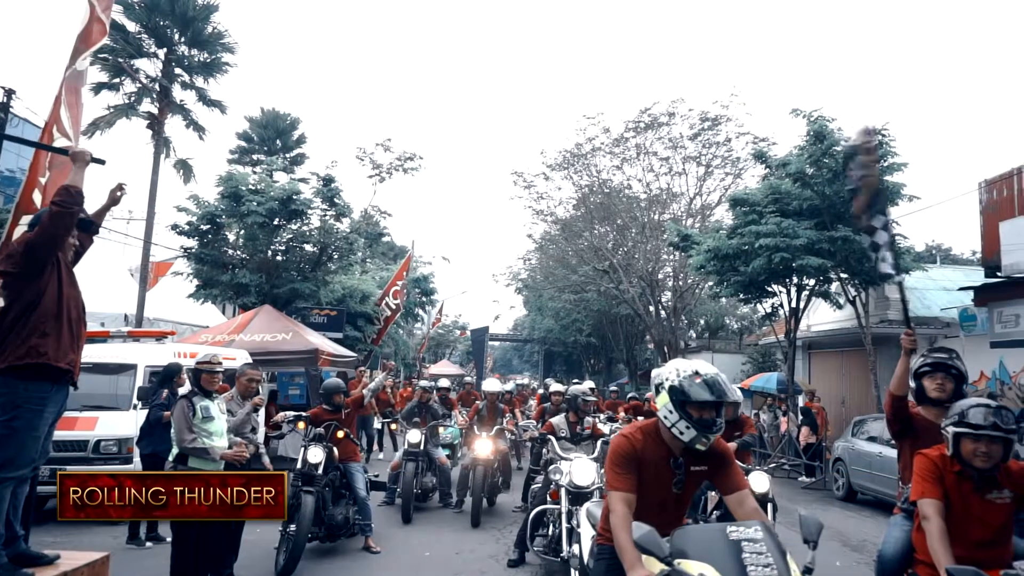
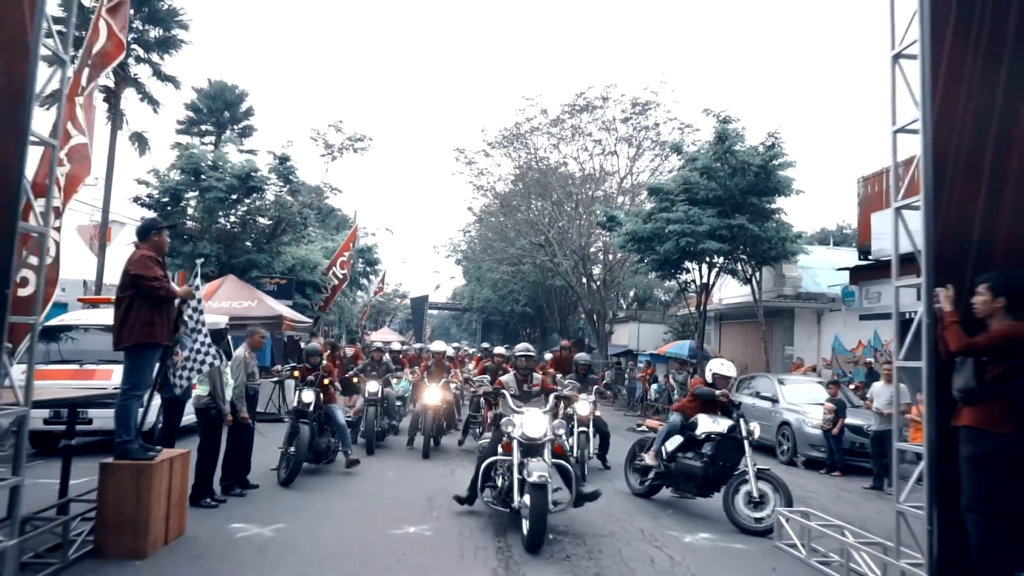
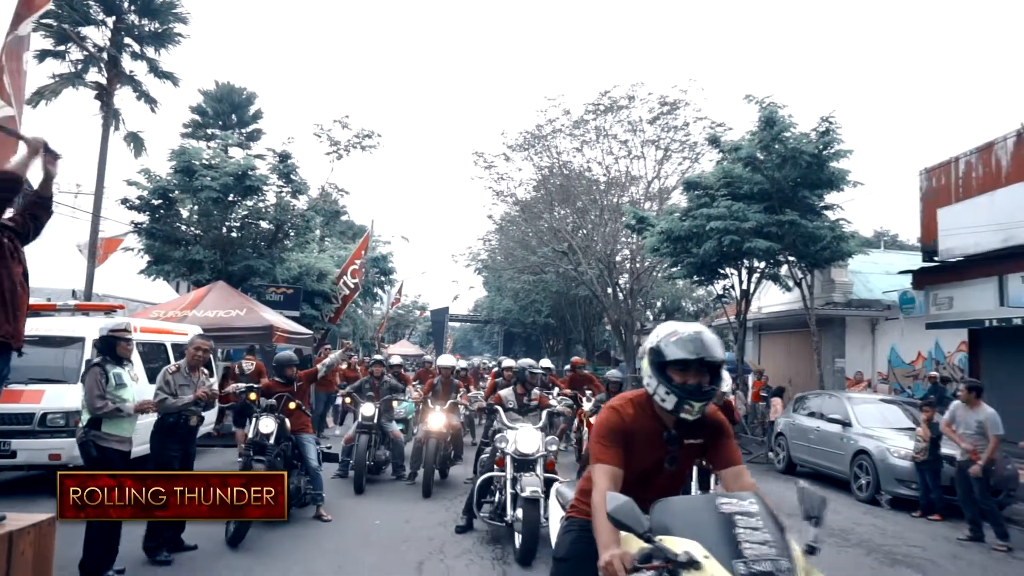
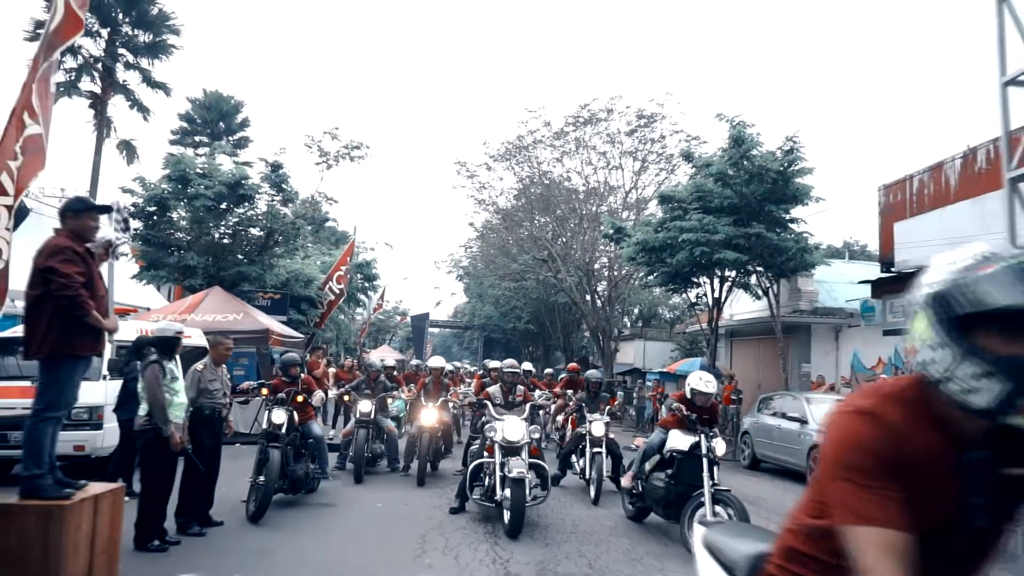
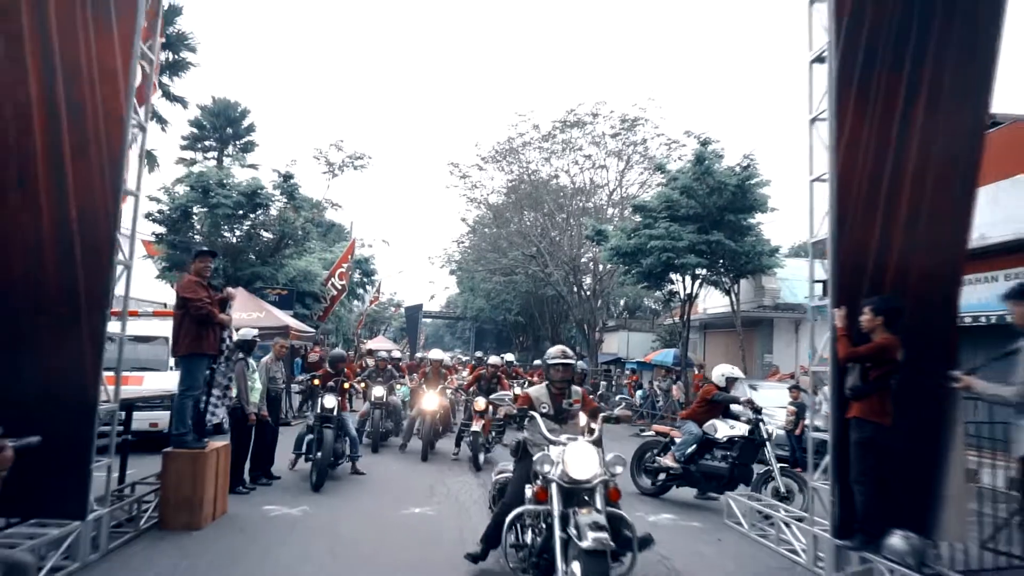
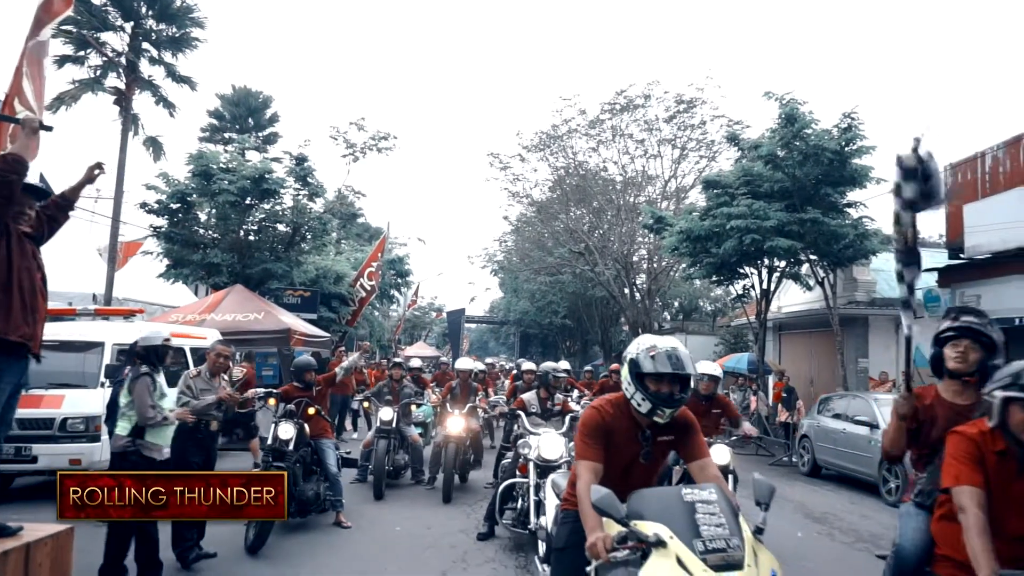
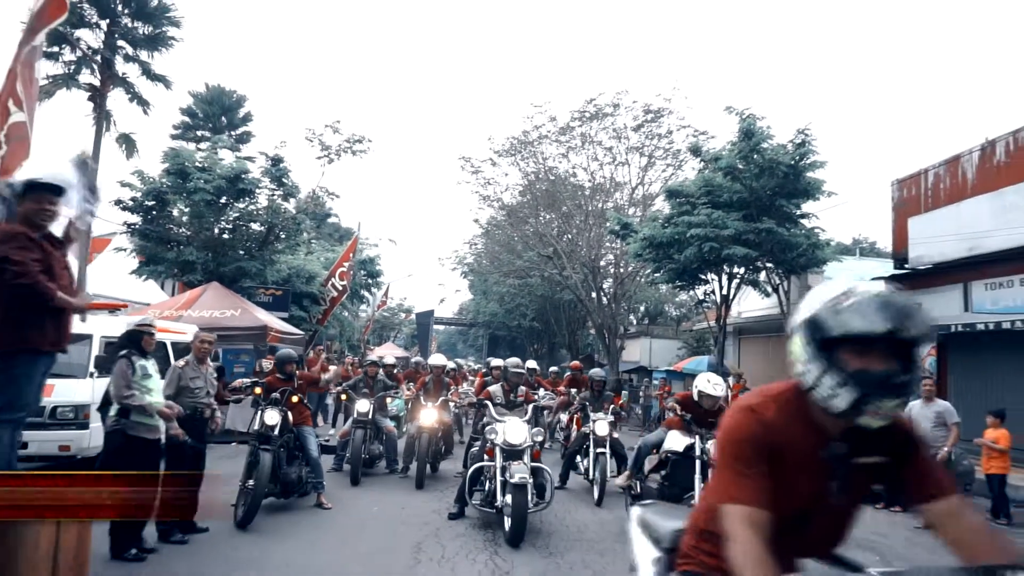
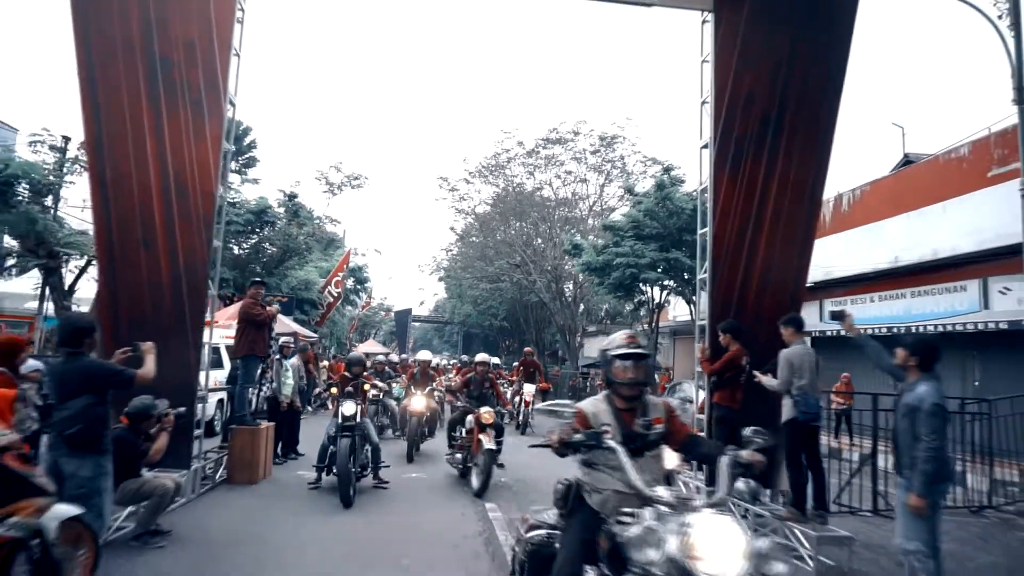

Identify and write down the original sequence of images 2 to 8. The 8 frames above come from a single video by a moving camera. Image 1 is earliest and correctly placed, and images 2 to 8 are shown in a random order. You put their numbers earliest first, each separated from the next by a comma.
6, 3, 7, 4, 2, 5, 8
